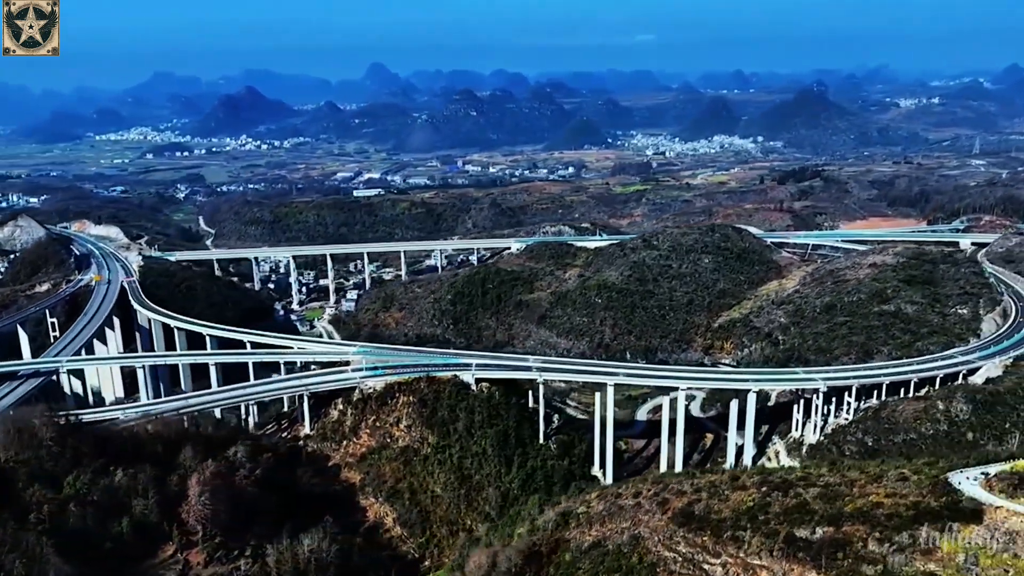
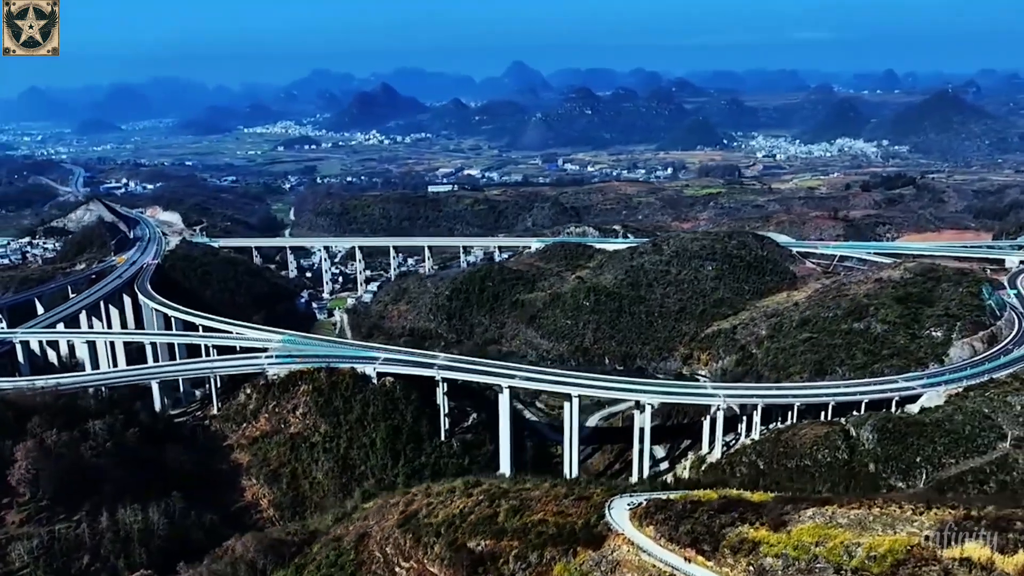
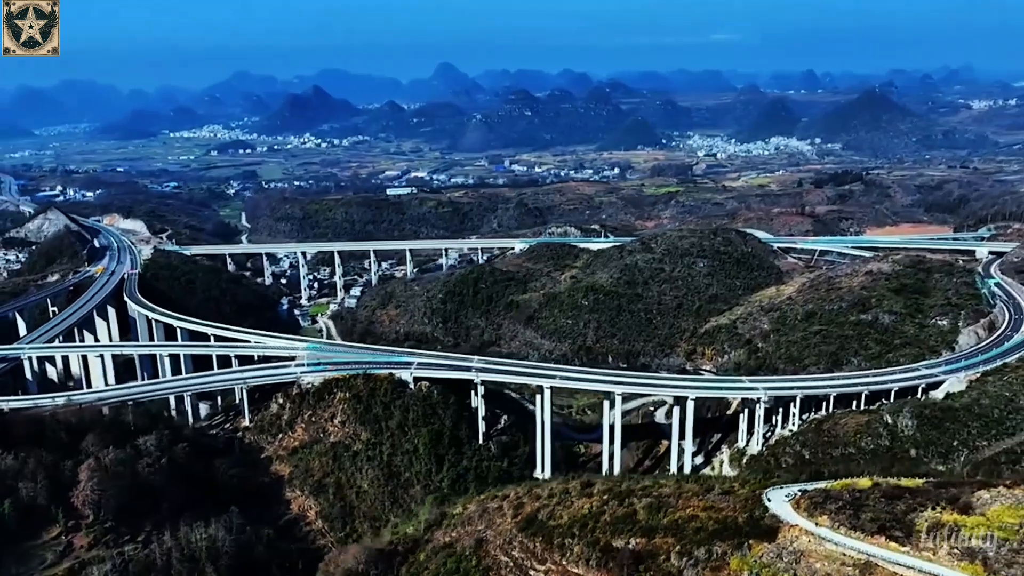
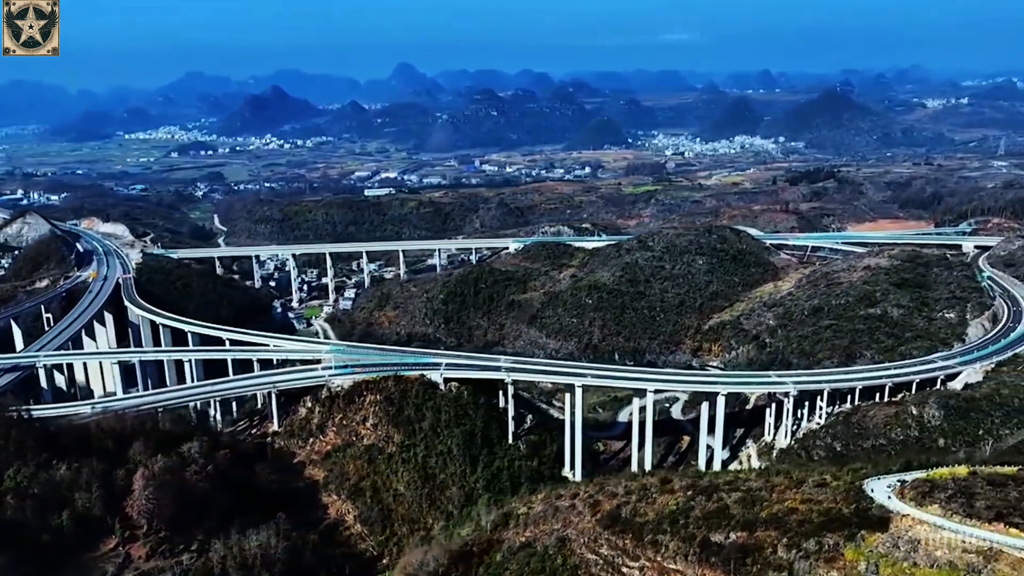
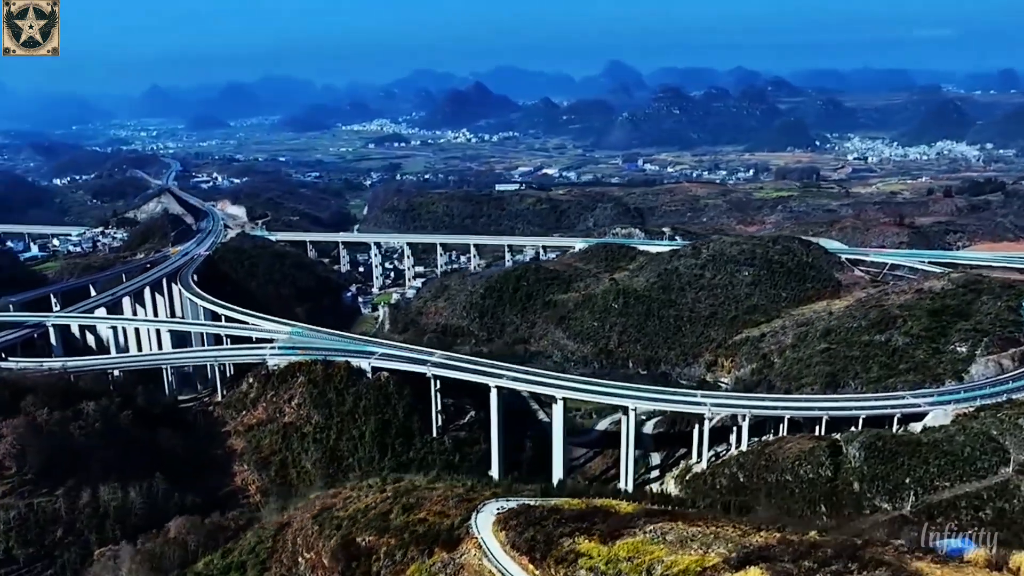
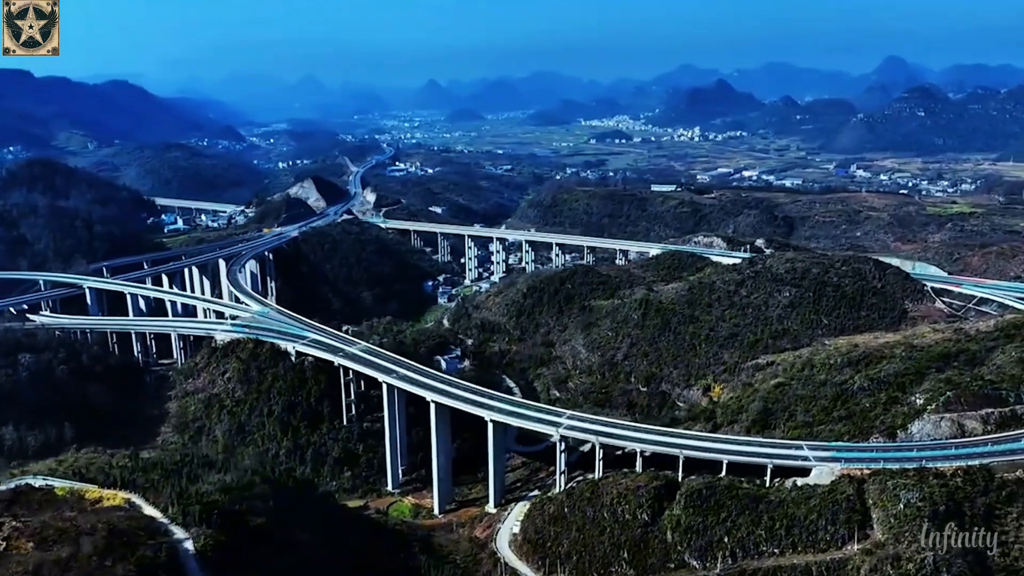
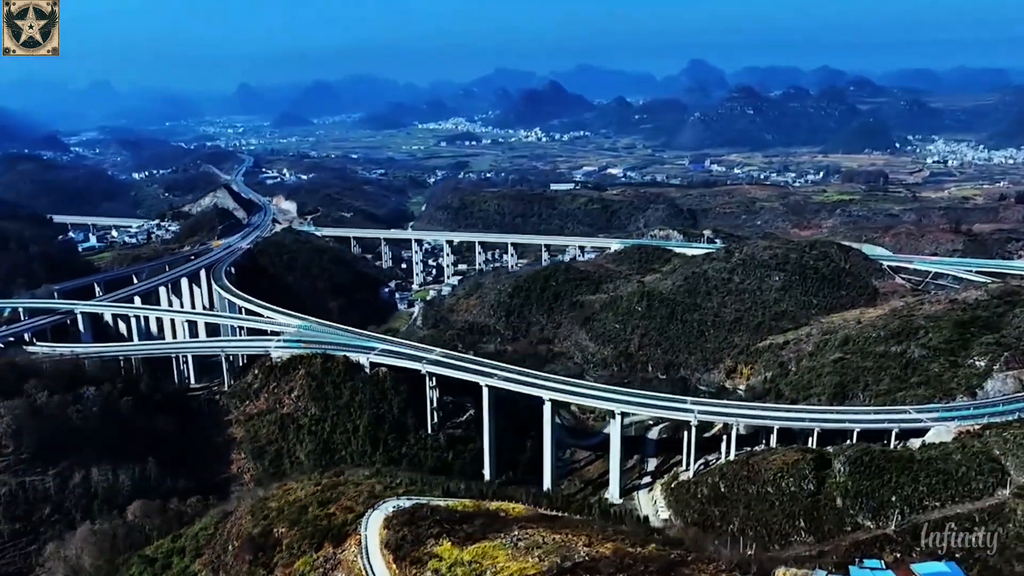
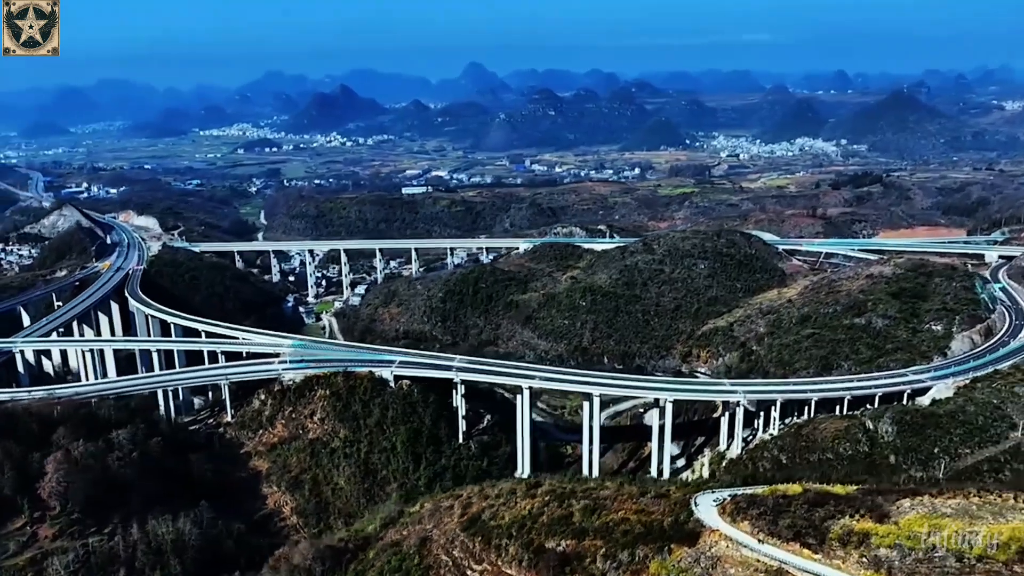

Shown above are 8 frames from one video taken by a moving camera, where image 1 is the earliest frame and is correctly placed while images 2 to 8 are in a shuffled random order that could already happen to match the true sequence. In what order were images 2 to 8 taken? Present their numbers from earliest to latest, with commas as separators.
4, 3, 8, 2, 5, 7, 6
